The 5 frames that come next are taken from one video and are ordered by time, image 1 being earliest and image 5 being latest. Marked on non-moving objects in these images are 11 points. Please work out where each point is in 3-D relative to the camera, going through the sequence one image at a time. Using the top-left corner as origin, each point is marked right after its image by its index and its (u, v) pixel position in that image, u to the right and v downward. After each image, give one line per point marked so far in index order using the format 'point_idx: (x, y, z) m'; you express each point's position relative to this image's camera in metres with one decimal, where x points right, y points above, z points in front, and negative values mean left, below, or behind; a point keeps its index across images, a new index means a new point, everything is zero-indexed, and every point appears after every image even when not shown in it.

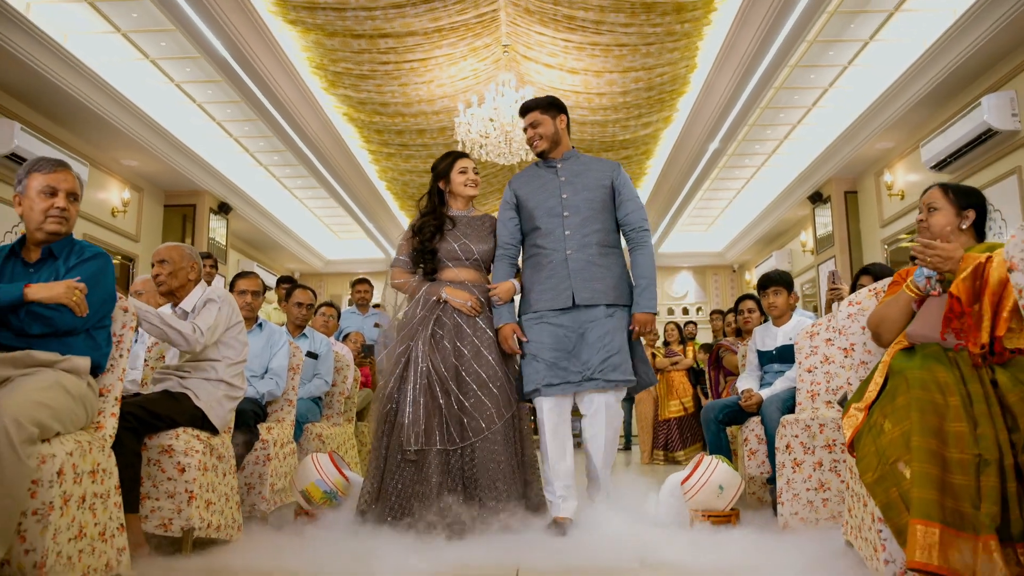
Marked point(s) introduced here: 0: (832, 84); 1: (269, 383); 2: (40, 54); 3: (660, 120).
0: (+3.4, +2.2, +8.2) m
1: (-1.1, -0.4, +3.5) m
2: (-4.0, +2.0, +6.6) m
3: (+1.6, +1.9, +8.5) m
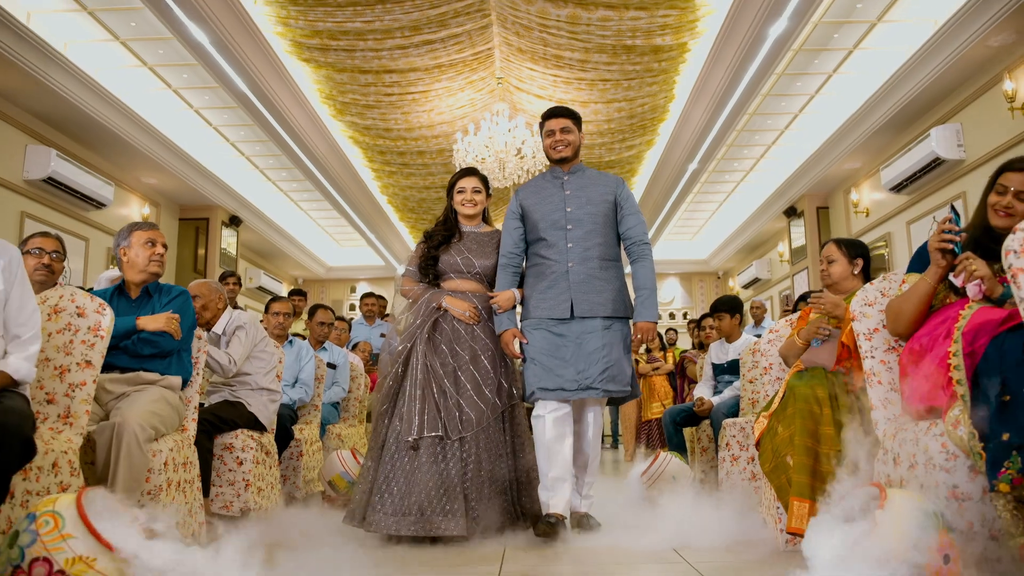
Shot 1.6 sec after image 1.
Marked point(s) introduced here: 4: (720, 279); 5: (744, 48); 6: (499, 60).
0: (+3.3, +2.0, +8.9) m
1: (-1.1, -0.6, +4.2) m
2: (-4.1, +1.9, +7.3) m
3: (+1.6, +1.7, +9.2) m
4: (+4.4, +0.2, +16.2) m
5: (+1.9, +2.0, +6.4) m
6: (-0.1, +2.3, +7.7) m
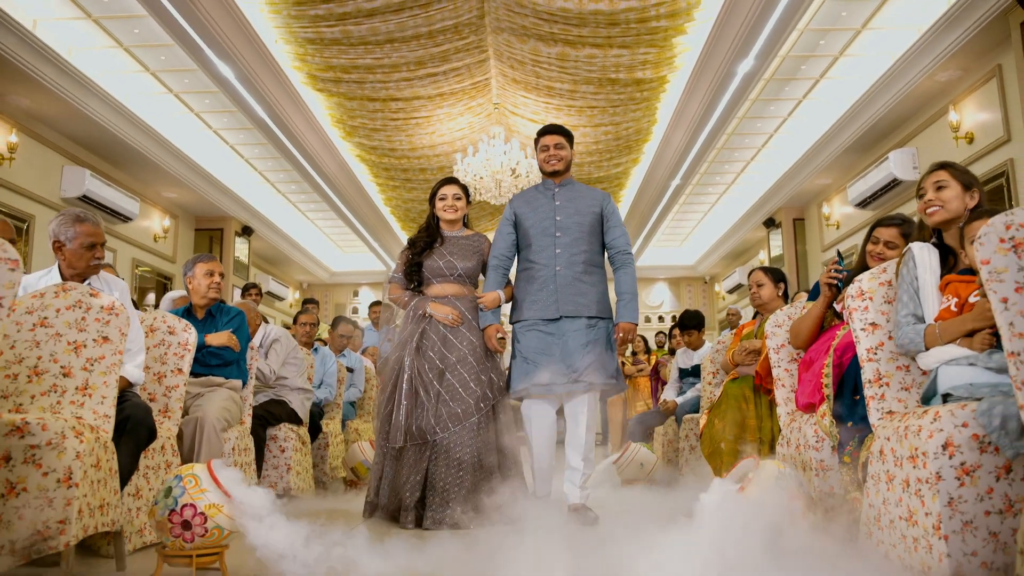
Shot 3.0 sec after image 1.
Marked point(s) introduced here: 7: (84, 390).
0: (+3.3, +1.9, +9.6) m
1: (-1.2, -0.7, +4.9) m
2: (-4.2, +1.8, +7.9) m
3: (+1.5, +1.6, +9.9) m
4: (+4.3, +0.1, +16.9) m
5: (+1.9, +1.9, +7.1) m
6: (-0.2, +2.2, +8.4) m
7: (-1.3, -0.3, +2.3) m
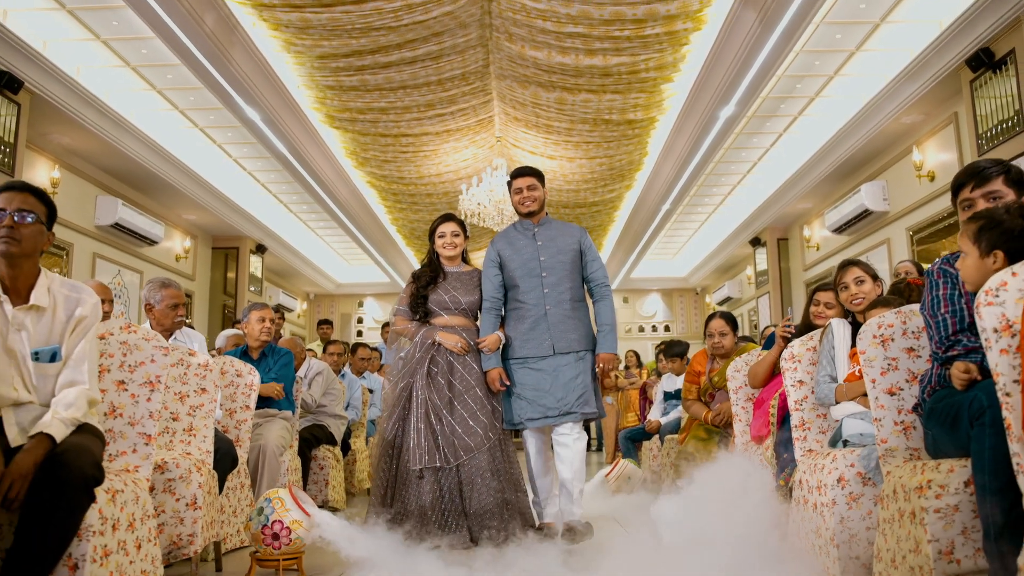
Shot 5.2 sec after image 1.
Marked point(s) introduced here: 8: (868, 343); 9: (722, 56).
0: (+3.3, +1.7, +10.3) m
1: (-1.2, -0.9, +5.5) m
2: (-4.1, +1.6, +8.6) m
3: (+1.5, +1.4, +10.6) m
4: (+4.3, -0.1, +17.6) m
5: (+1.9, +1.7, +7.8) m
6: (-0.2, +1.9, +9.1) m
7: (-1.2, -0.5, +2.9) m
8: (+1.1, -0.2, +2.3) m
9: (+1.8, +2.0, +6.7) m
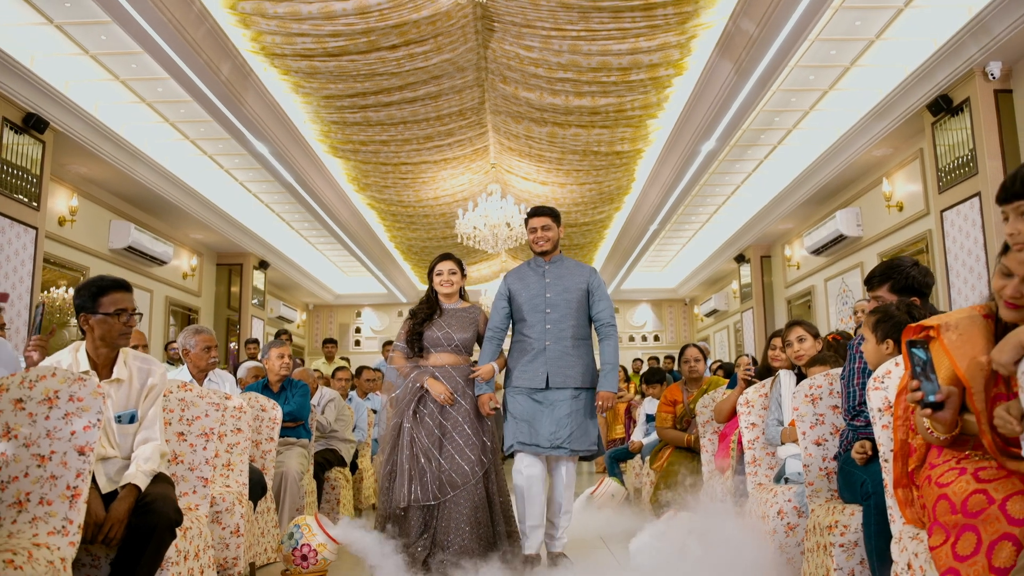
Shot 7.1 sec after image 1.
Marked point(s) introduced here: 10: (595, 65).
0: (+3.2, +1.5, +10.8) m
1: (-1.2, -1.1, +6.0) m
2: (-4.2, +1.3, +9.0) m
3: (+1.4, +1.1, +11.1) m
4: (+4.1, -0.4, +18.1) m
5: (+1.8, +1.4, +8.3) m
6: (-0.2, +1.7, +9.6) m
7: (-1.2, -0.8, +3.4) m
8: (+1.0, -0.4, +2.8) m
9: (+1.8, +1.8, +7.2) m
10: (+0.7, +2.0, +6.7) m
